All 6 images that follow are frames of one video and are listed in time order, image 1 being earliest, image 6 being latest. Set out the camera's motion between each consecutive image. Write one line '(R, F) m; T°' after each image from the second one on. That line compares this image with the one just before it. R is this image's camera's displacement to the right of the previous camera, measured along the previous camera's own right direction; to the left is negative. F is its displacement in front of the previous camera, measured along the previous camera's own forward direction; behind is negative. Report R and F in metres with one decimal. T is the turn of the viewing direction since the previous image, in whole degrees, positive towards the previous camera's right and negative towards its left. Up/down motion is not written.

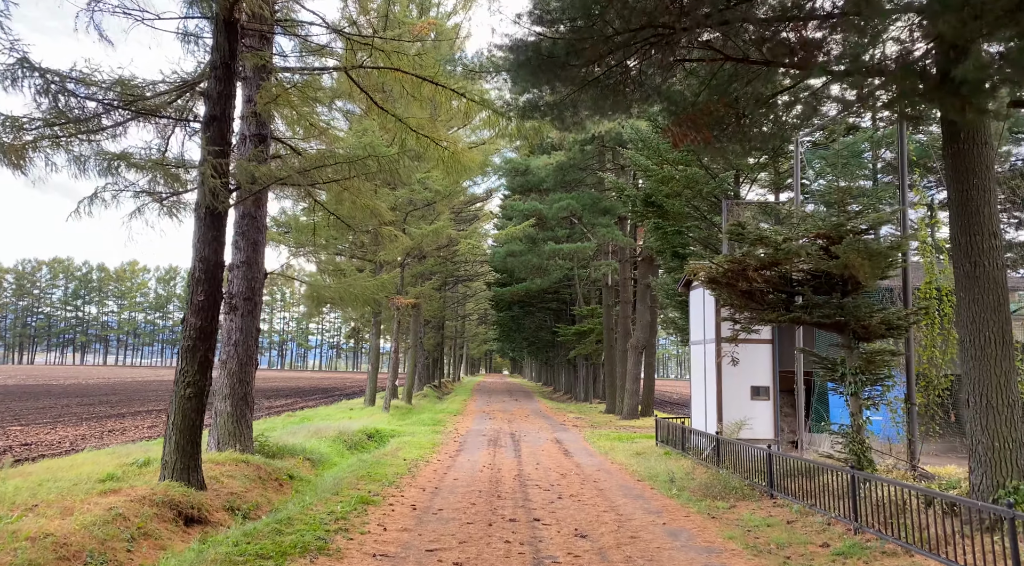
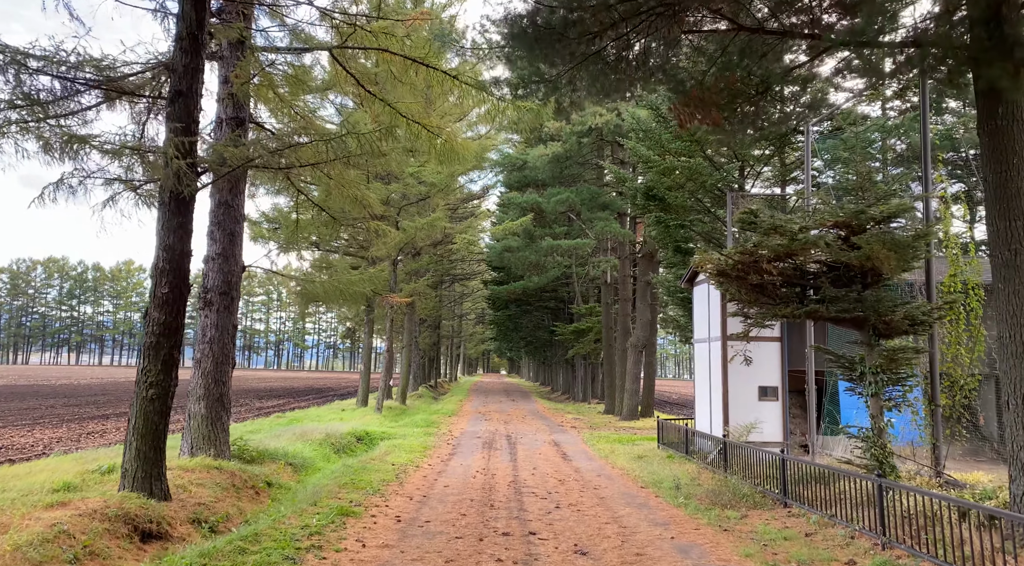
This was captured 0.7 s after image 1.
(0.0, +0.9) m; 0°
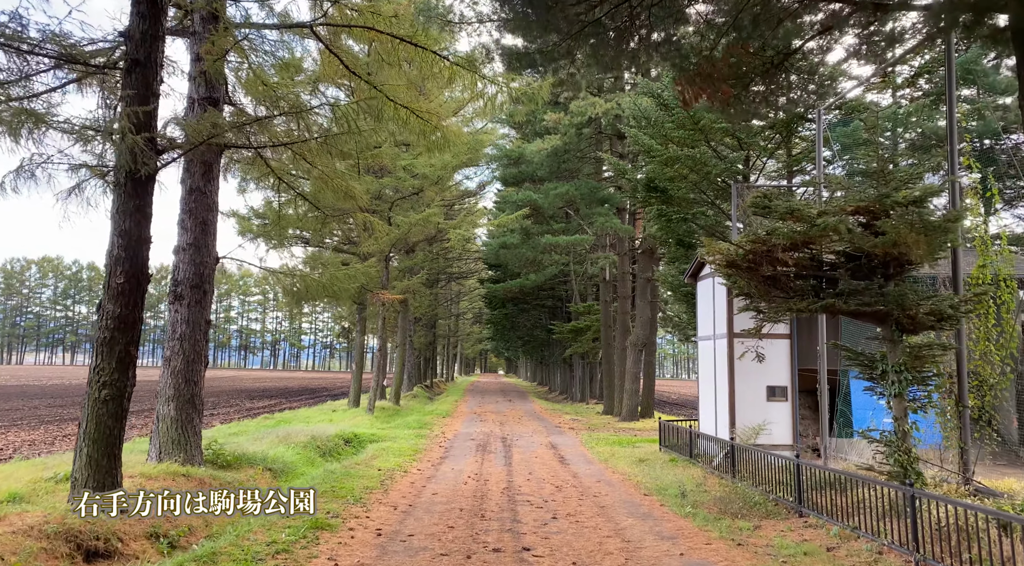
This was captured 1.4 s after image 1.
(+0.1, +0.9) m; 0°
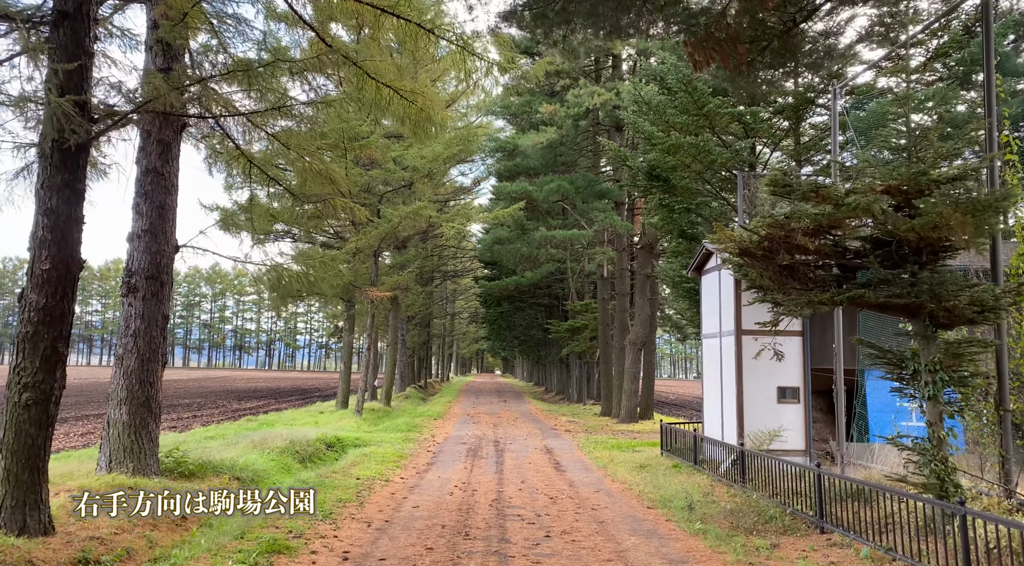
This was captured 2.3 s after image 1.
(+0.1, +1.1) m; 0°
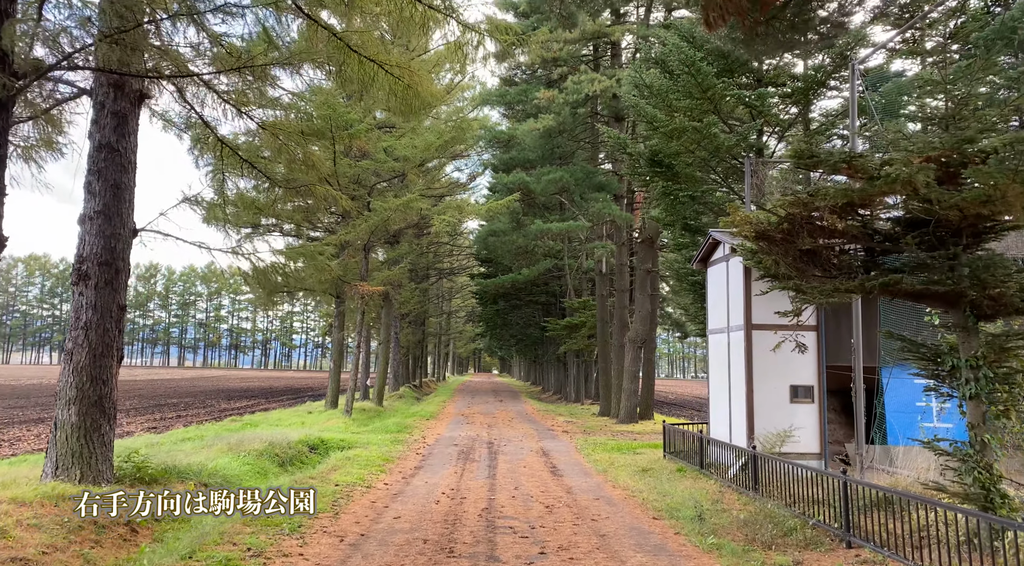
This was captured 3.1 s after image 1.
(+0.1, +1.0) m; 0°
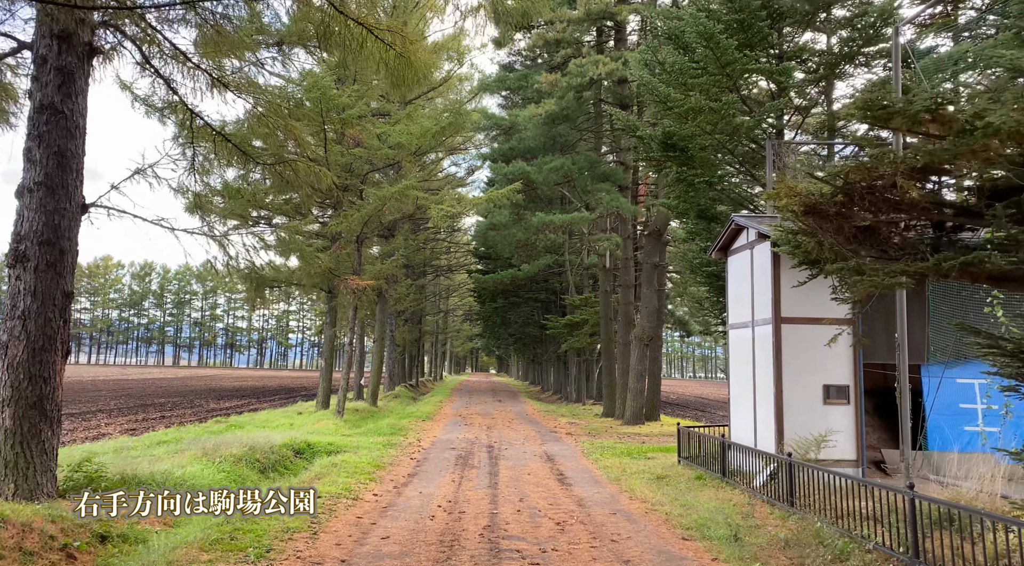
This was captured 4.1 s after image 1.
(-0.1, +1.3) m; 0°
